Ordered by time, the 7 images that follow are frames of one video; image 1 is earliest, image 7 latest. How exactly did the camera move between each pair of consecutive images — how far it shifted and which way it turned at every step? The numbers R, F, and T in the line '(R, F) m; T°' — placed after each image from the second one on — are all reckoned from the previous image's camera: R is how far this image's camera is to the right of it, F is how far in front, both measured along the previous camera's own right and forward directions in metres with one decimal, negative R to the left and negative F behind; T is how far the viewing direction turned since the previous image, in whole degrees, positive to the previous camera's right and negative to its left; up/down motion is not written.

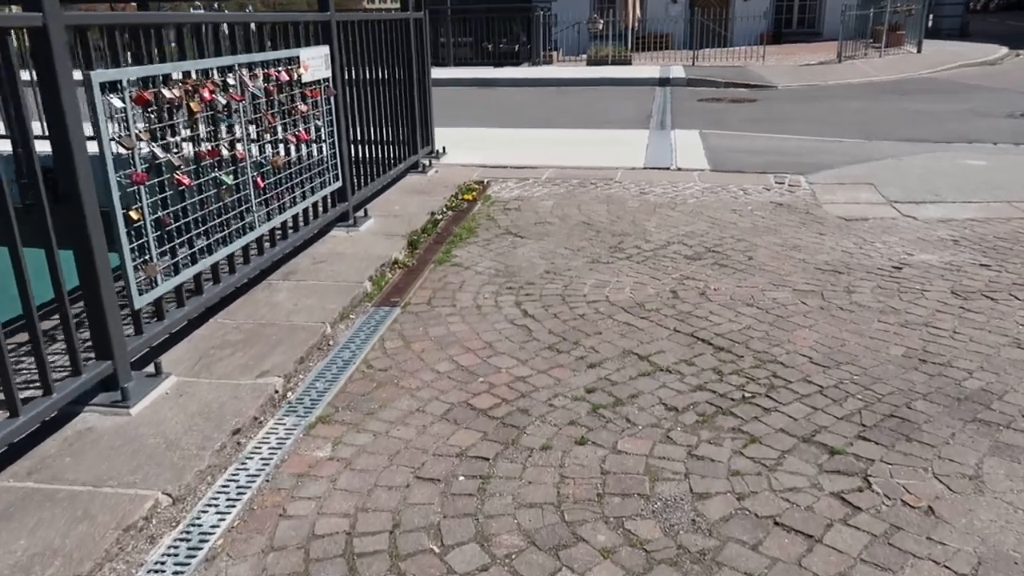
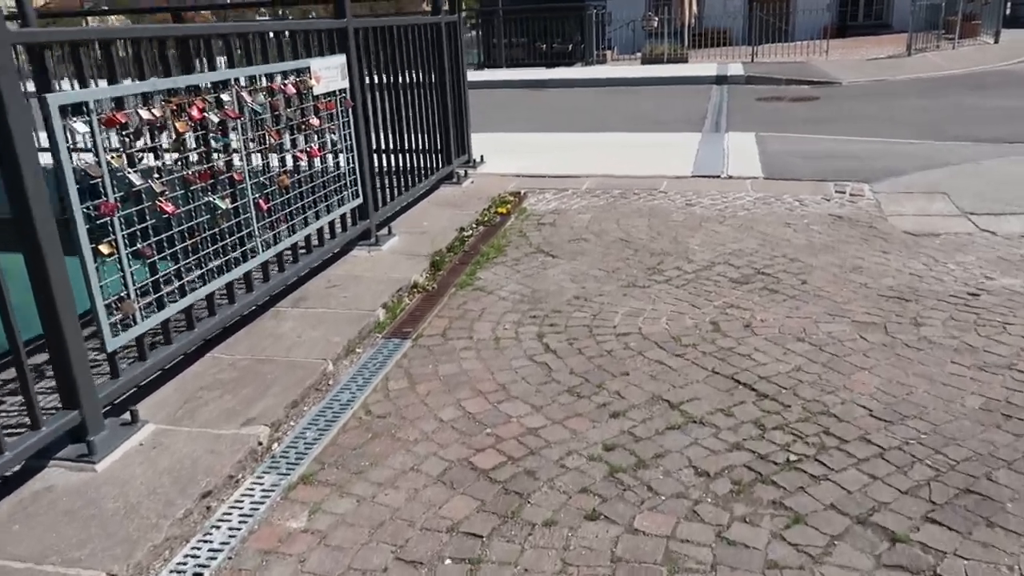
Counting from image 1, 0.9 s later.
(+0.2, +0.4) m; -4°
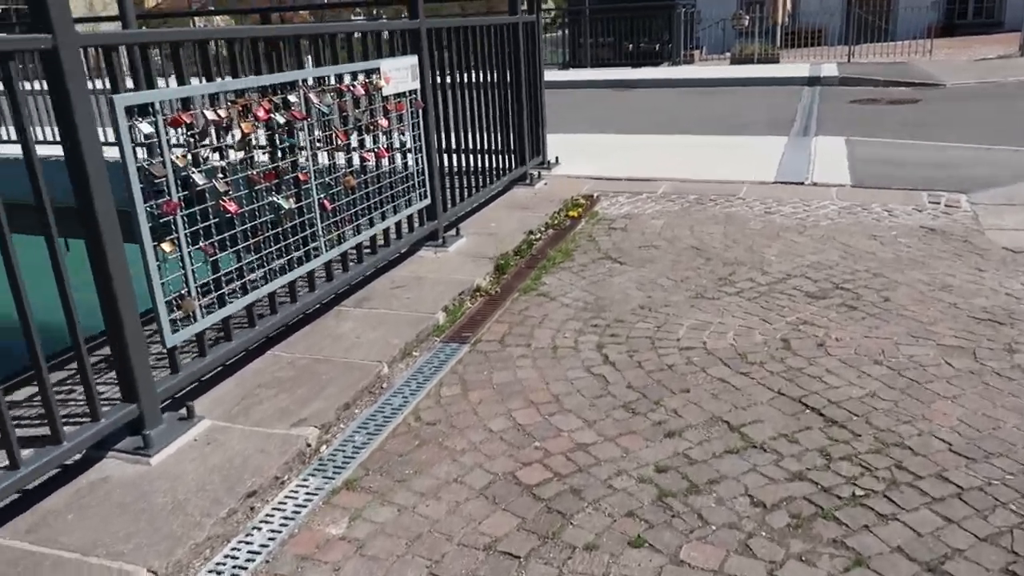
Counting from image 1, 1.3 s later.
(+0.1, +0.1) m; -6°
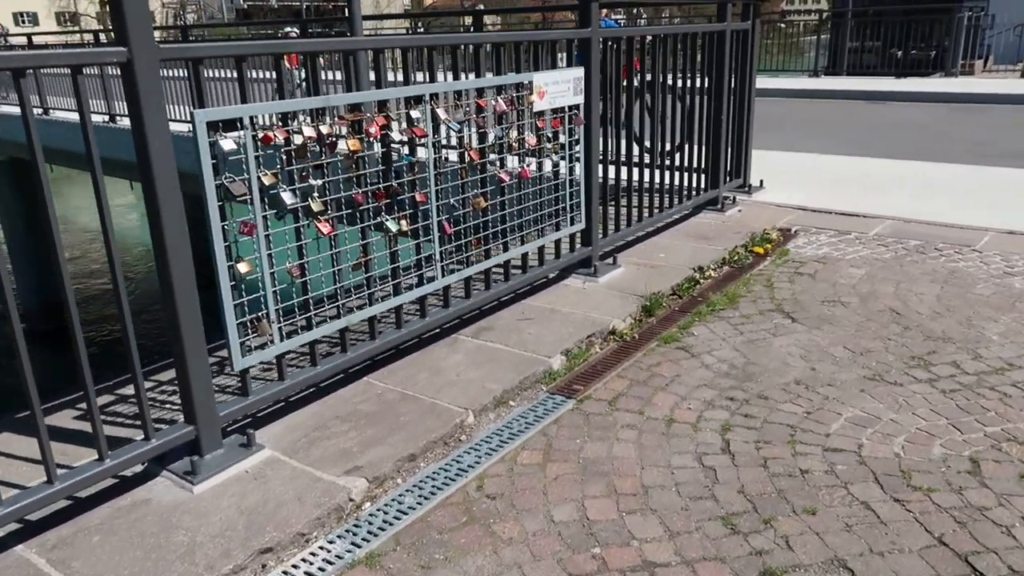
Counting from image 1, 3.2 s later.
(+0.5, +0.6) m; -17°
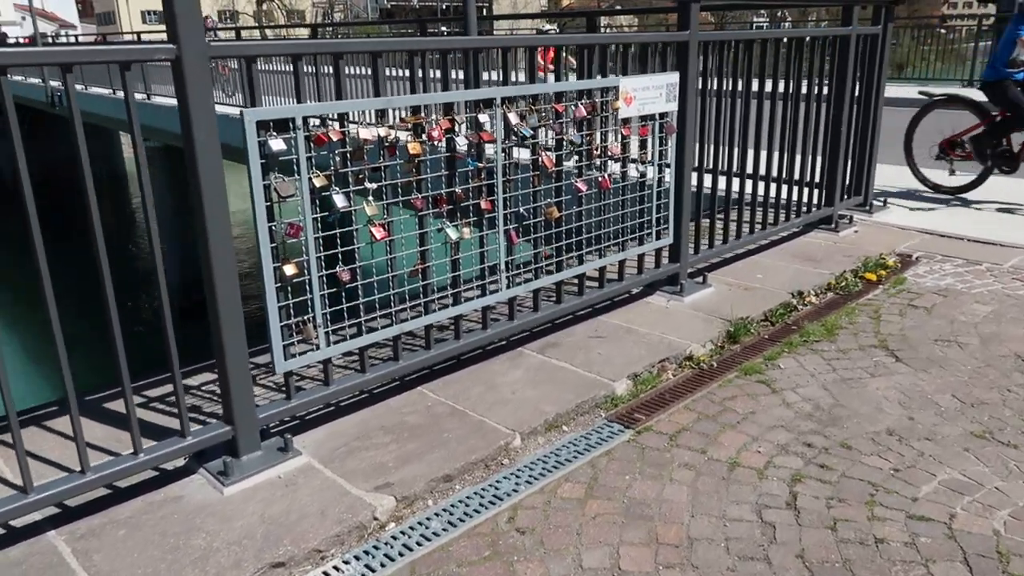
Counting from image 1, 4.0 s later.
(+0.3, +0.2) m; -9°
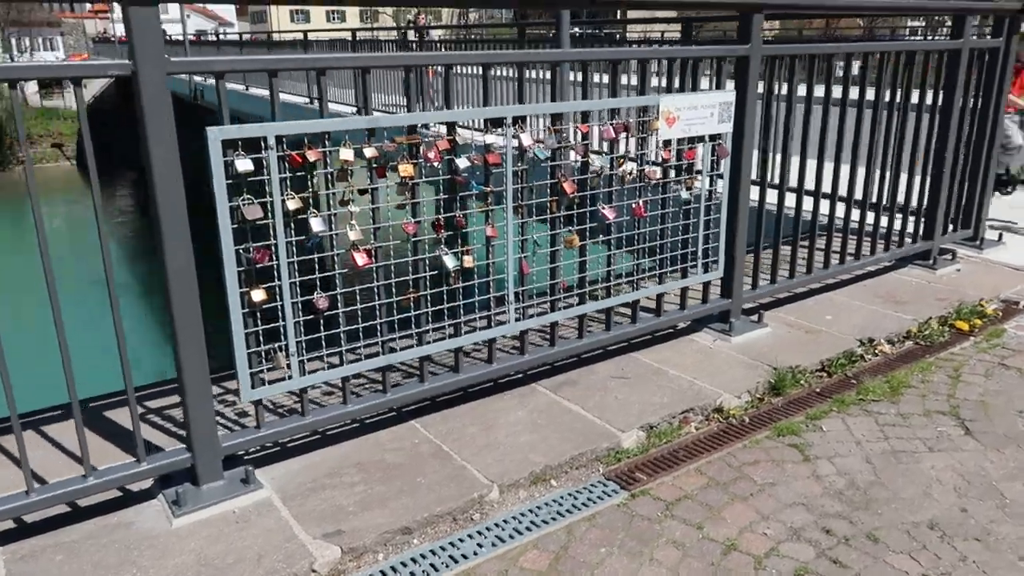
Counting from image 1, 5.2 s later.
(+0.5, +0.3) m; -9°
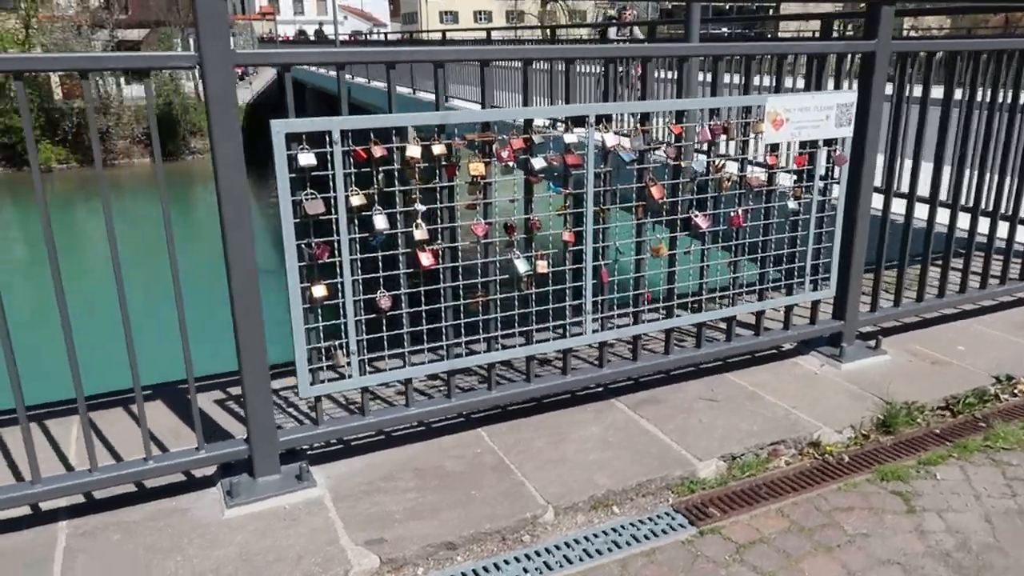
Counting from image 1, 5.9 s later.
(+0.2, +0.2) m; -10°
